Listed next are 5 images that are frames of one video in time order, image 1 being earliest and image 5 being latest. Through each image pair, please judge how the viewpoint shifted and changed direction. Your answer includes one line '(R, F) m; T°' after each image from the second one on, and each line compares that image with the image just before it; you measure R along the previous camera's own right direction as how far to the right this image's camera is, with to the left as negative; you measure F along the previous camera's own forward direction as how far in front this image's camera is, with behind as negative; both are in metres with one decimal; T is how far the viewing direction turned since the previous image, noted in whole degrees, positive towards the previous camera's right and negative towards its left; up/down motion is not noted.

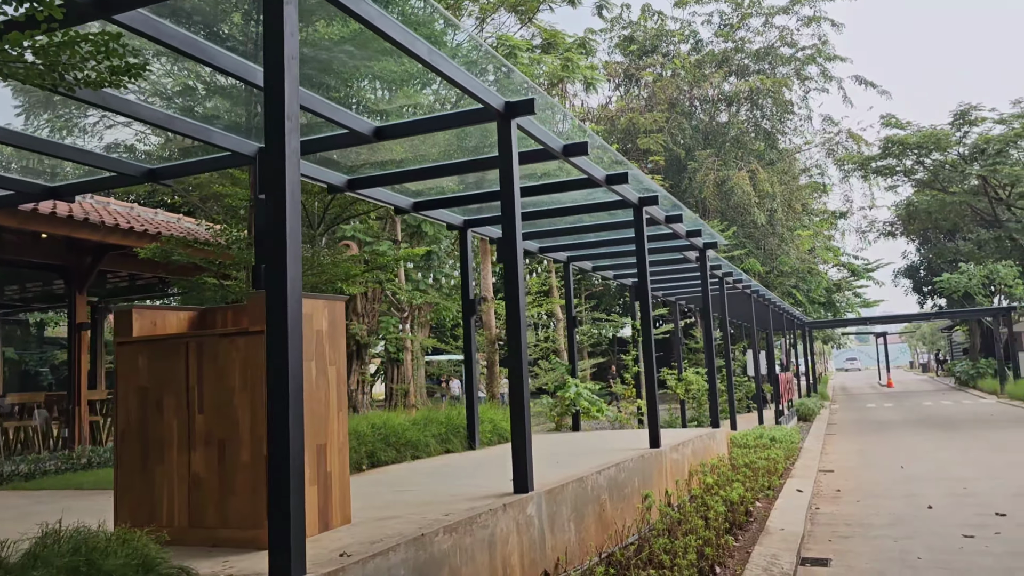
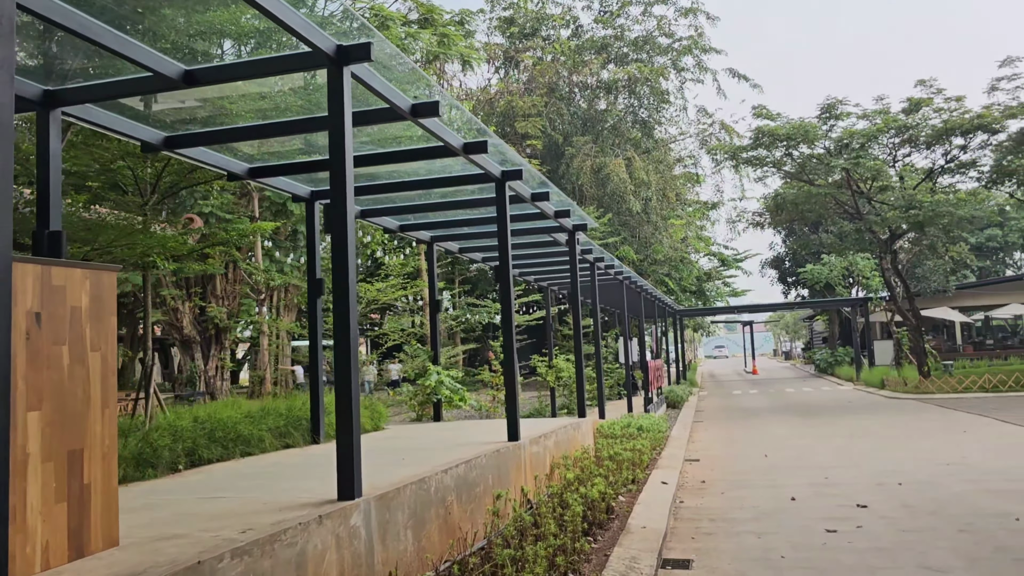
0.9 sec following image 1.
(+0.3, +0.6) m; +8°
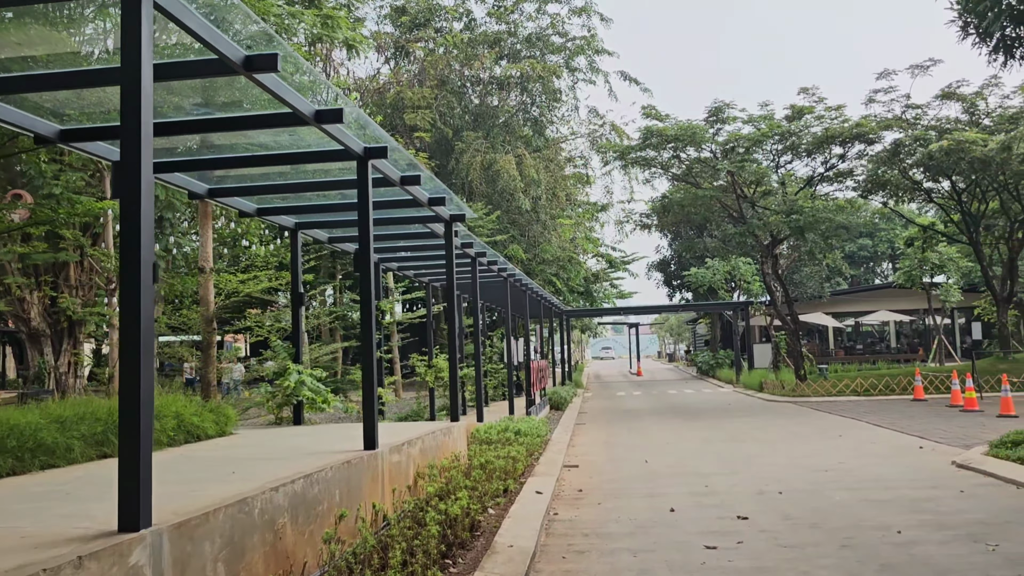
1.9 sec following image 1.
(+0.2, +0.7) m; +7°
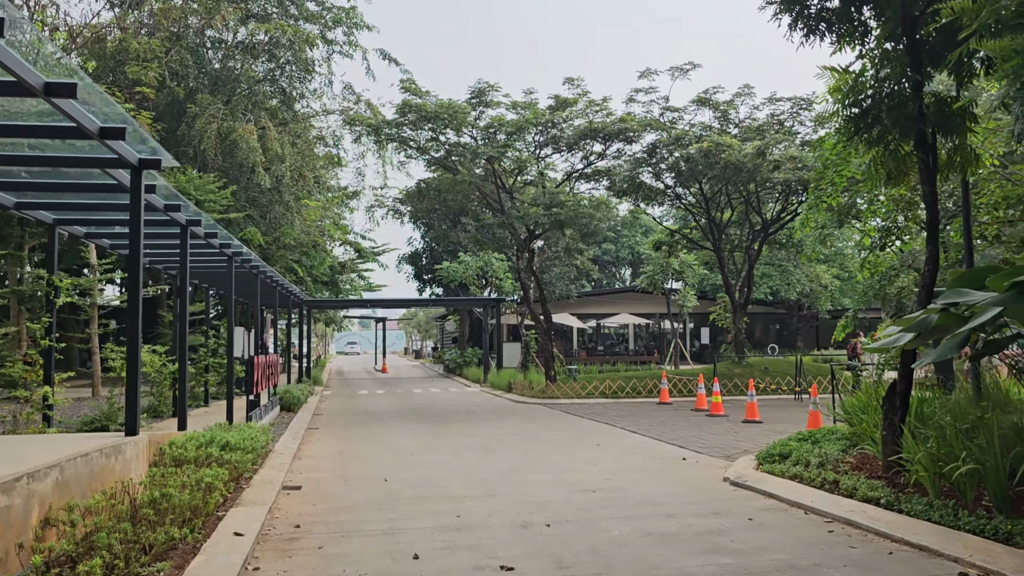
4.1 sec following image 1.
(+0.3, +1.8) m; +16°
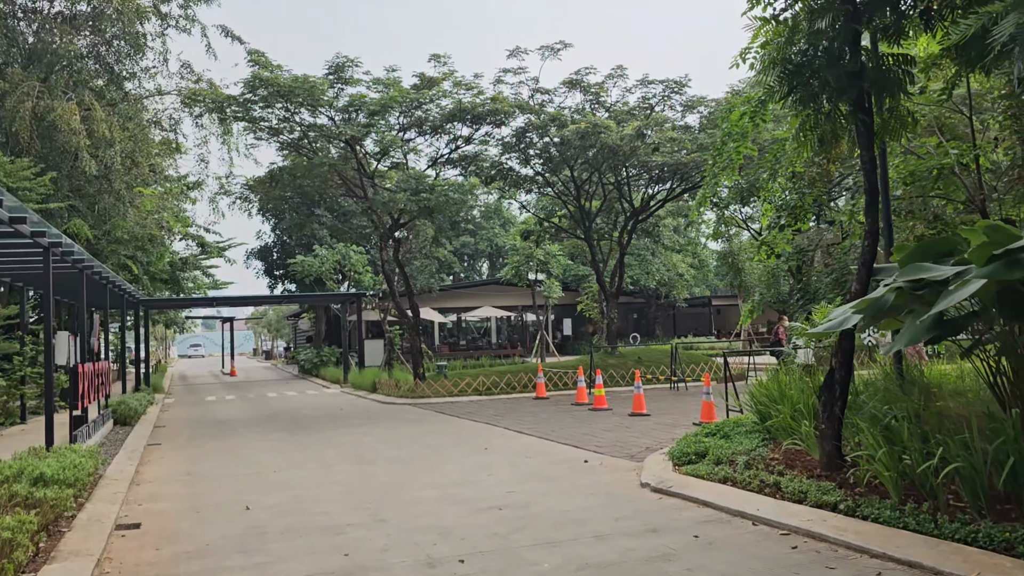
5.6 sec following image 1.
(-0.3, +1.2) m; +10°
